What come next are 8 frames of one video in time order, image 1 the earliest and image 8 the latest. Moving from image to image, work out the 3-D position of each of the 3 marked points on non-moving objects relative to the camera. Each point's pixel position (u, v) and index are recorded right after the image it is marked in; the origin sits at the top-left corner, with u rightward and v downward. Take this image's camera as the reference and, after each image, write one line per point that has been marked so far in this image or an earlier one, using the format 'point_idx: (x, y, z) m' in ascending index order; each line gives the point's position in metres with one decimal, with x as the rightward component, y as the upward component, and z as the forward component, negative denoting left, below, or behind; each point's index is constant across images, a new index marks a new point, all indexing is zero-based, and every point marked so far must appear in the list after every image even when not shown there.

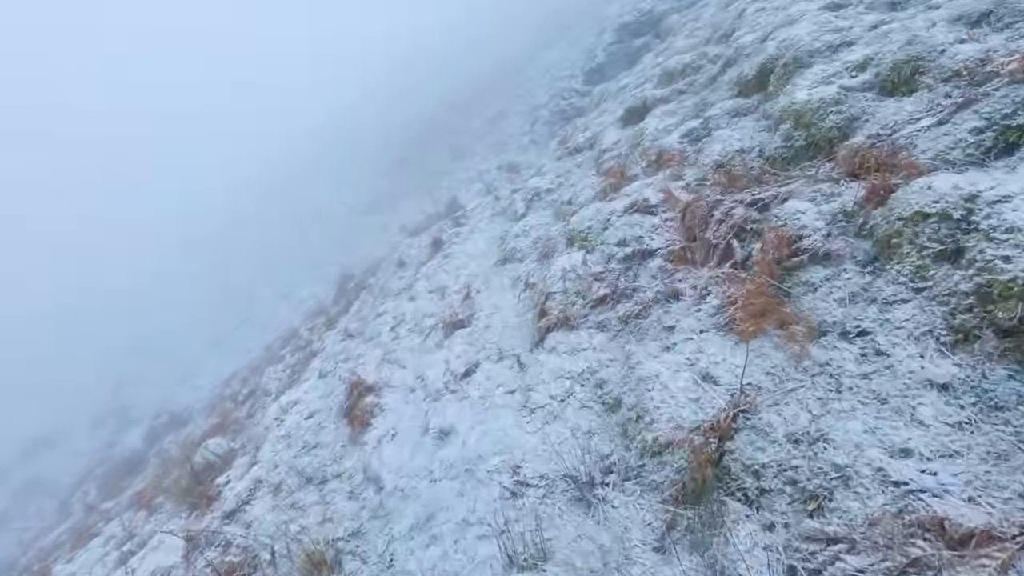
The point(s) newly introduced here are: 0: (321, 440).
0: (-2.4, -1.9, +6.6) m
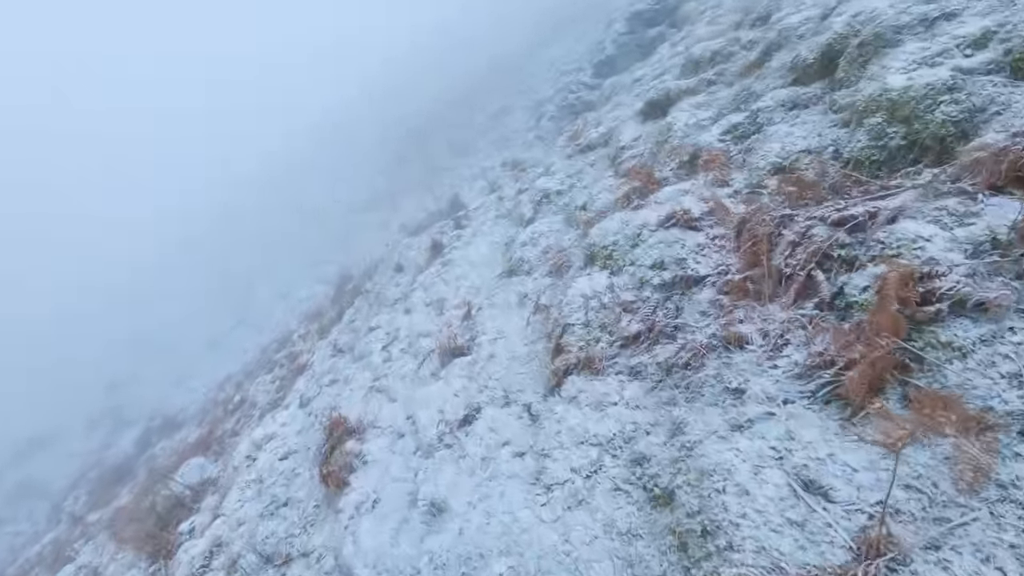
0: (-2.3, -2.2, +5.5) m
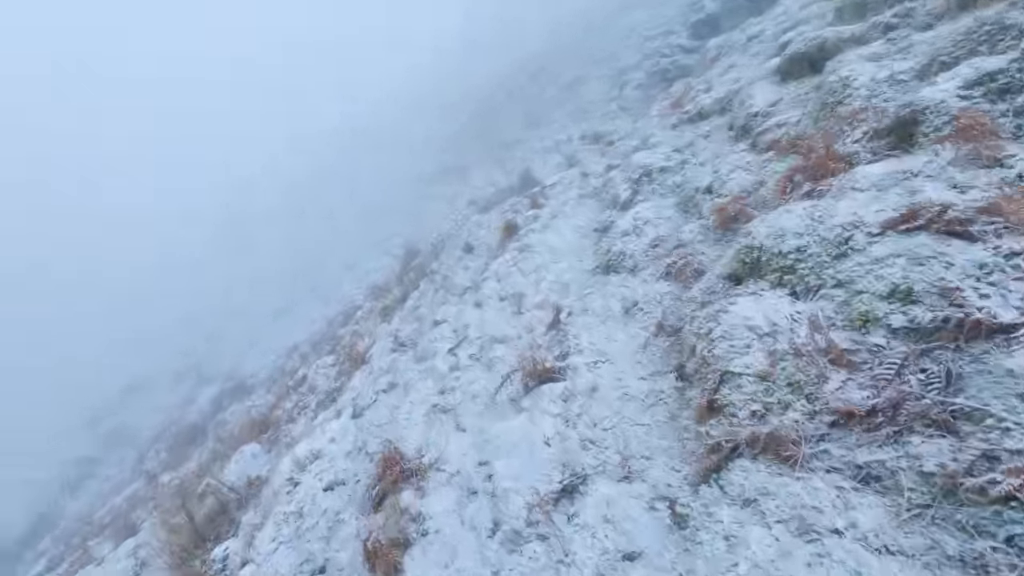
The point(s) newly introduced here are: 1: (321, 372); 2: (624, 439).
0: (-1.5, -2.2, +4.3) m
1: (-4.3, -1.9, +11.8) m
2: (+0.8, -1.1, +3.8) m
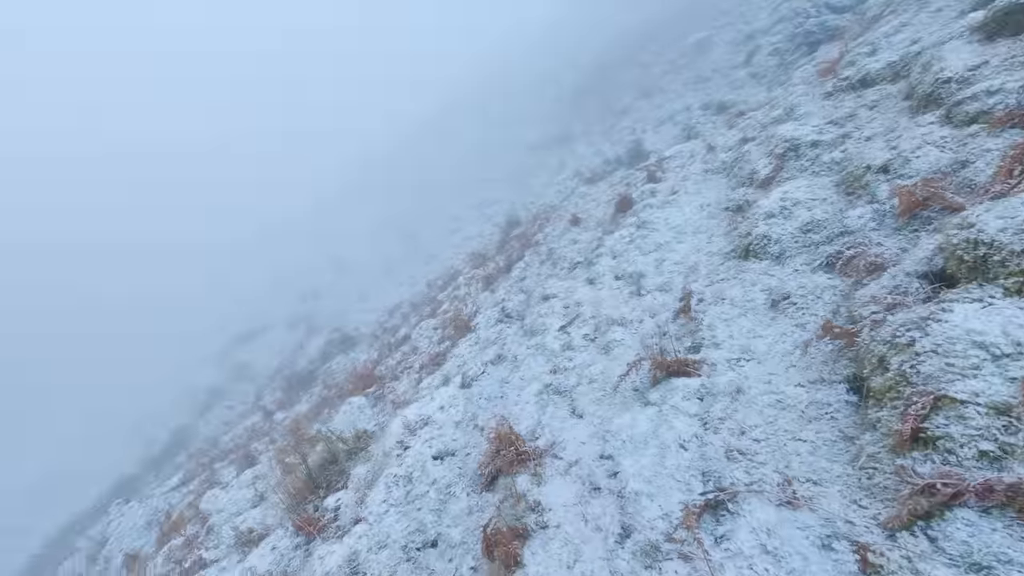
0: (-0.6, -1.9, +4.3) m
1: (-2.0, -1.1, +12.1) m
2: (+1.7, -1.0, +3.3) m
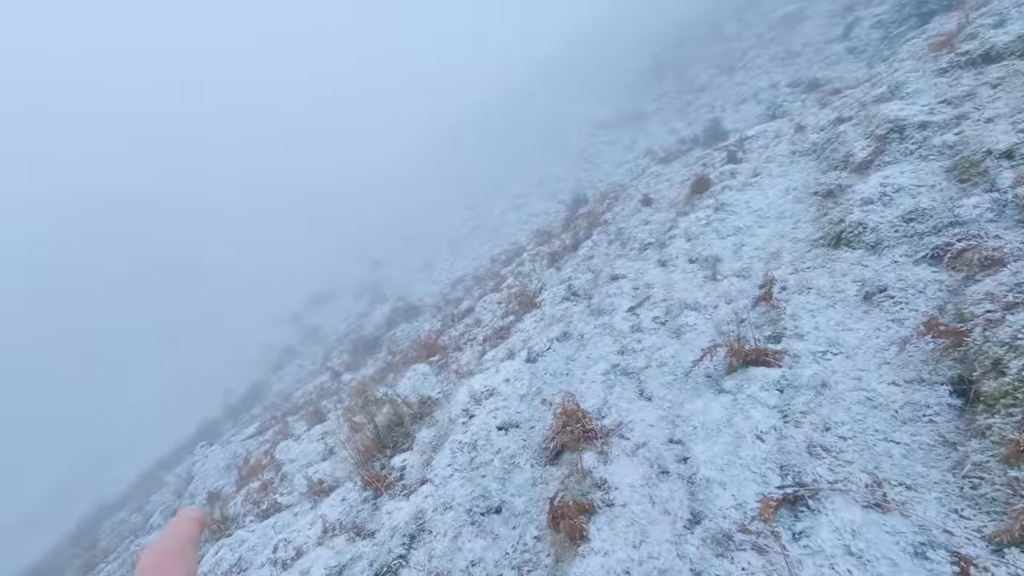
0: (-0.1, -1.7, +4.4) m
1: (-0.6, -0.5, +12.3) m
2: (+2.1, -1.0, +3.1) m
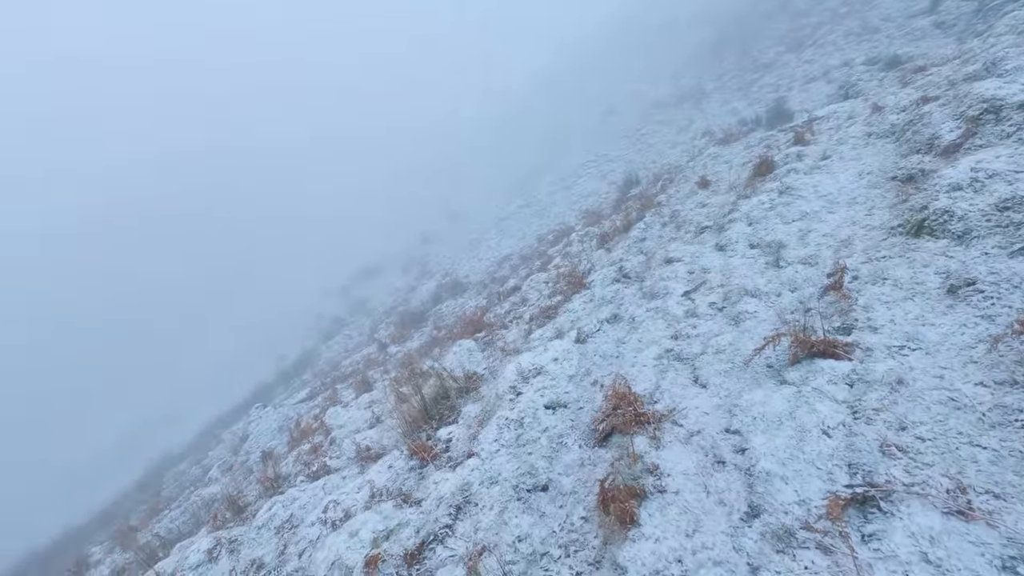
0: (+0.3, -1.5, +4.3) m
1: (+0.5, 0.0, +12.2) m
2: (+2.4, -0.9, +2.9) m
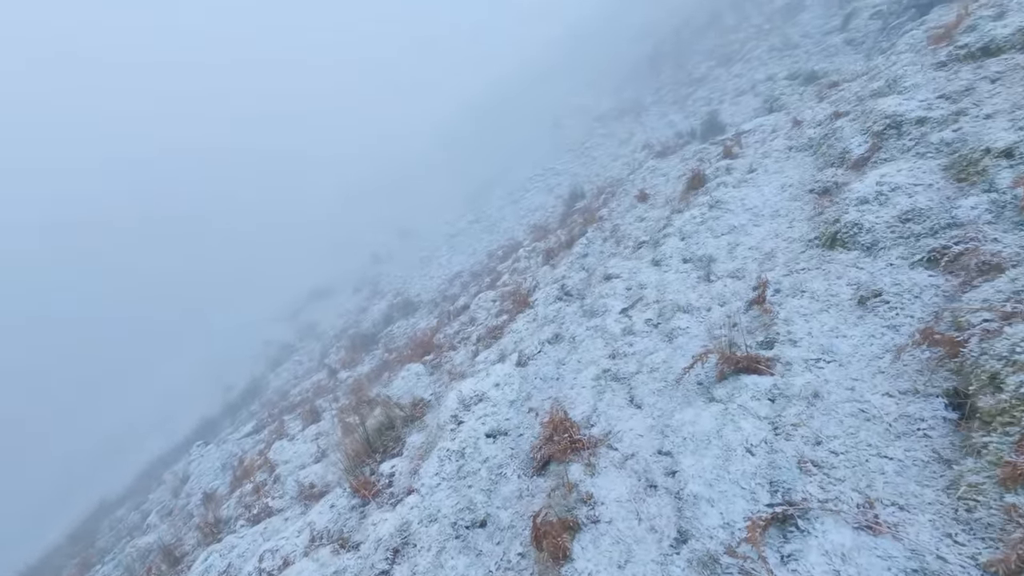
0: (-0.2, -1.7, +4.3) m
1: (-0.7, -0.4, +12.1) m
2: (+2.0, -1.0, +3.0) m
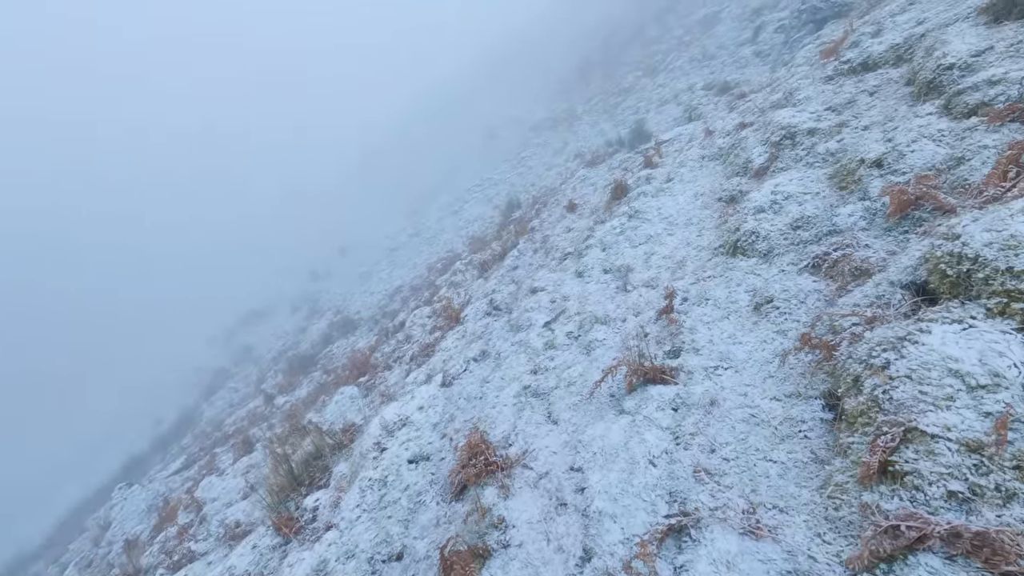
0: (-0.8, -2.0, +4.2) m
1: (-2.2, -0.8, +12.0) m
2: (+1.4, -1.1, +3.1) m
